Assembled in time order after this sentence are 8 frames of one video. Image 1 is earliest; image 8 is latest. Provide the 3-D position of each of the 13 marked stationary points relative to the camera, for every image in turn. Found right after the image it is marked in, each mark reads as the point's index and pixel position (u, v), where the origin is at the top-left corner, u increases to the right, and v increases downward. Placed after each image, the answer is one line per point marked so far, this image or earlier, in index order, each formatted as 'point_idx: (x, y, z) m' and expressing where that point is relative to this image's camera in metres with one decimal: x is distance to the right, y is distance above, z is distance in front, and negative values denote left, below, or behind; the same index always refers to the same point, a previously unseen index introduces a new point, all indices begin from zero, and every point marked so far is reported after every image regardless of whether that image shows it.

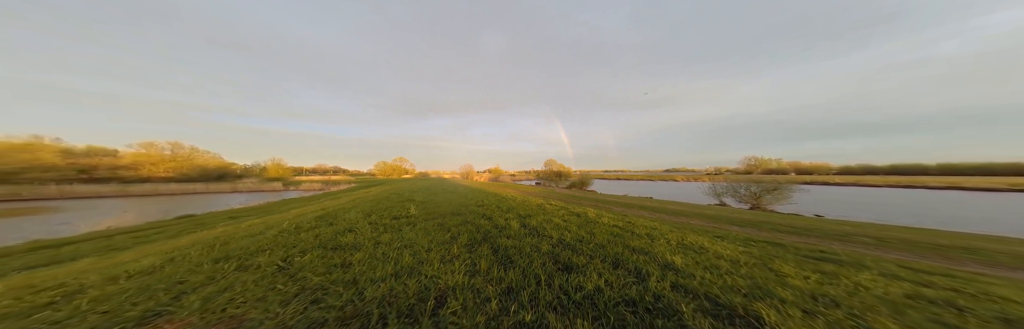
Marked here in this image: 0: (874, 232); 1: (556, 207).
0: (+26.7, -5.0, +12.4) m
1: (+3.4, -3.4, +13.0) m
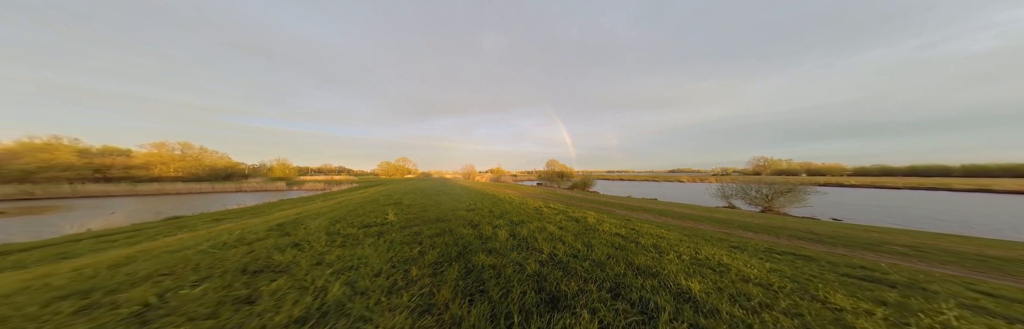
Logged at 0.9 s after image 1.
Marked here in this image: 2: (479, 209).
0: (+26.5, -5.1, +11.3) m
1: (+3.2, -3.5, +12.3) m
2: (-1.8, -2.4, +9.3) m
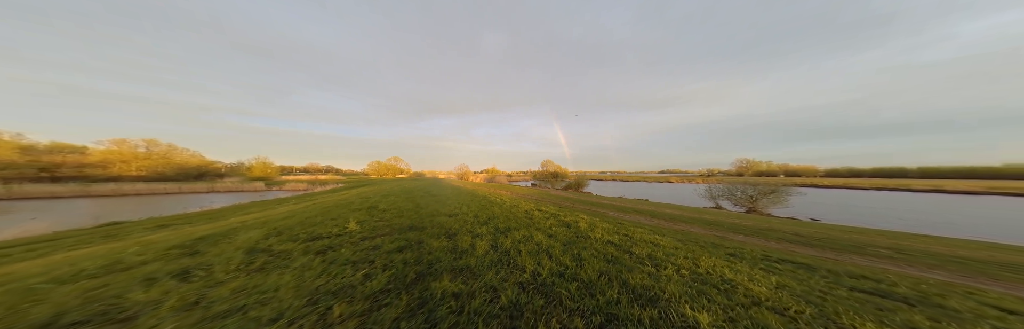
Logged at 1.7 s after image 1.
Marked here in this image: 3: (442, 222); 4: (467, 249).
0: (+25.7, -5.3, +11.5) m
1: (+2.4, -3.5, +11.7) m
2: (-2.5, -2.4, +8.6) m
3: (-2.6, -2.1, +6.2) m
4: (-1.2, -2.1, +4.2) m
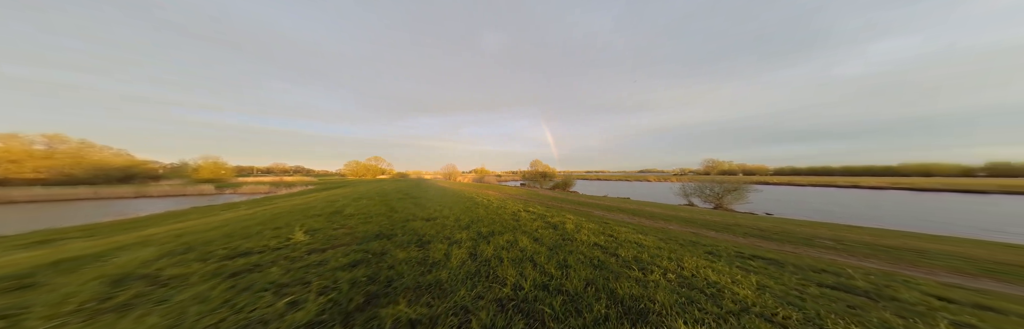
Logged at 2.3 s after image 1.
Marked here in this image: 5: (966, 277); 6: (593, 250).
0: (+24.6, -5.3, +13.1) m
1: (+1.4, -3.5, +11.5) m
2: (-3.3, -2.4, +8.0) m
3: (-3.2, -2.1, +5.6) m
4: (-1.6, -2.1, +3.6) m
5: (+16.3, -4.1, +6.0) m
6: (+2.6, -2.8, +5.4) m
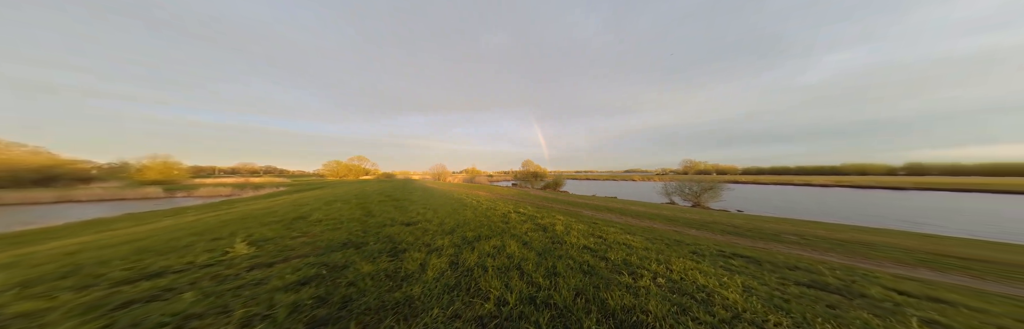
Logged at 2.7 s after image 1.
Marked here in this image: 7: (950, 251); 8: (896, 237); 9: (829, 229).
0: (+23.7, -5.4, +14.2) m
1: (+0.6, -3.6, +11.2) m
2: (-3.8, -2.5, +7.5) m
3: (-3.6, -2.1, +5.1) m
4: (-1.9, -2.1, +3.2) m
5: (+15.8, -4.1, +6.7) m
6: (+2.2, -2.8, +5.2) m
7: (+24.3, -4.9, +9.3) m
8: (+28.0, -5.3, +12.3) m
9: (+27.0, -5.5, +14.3) m
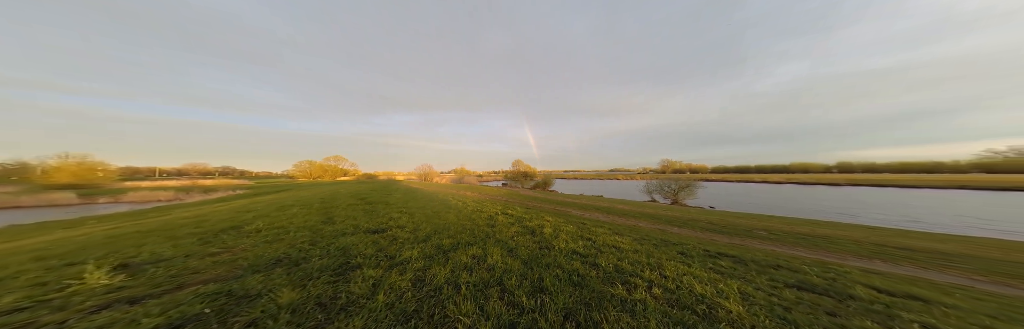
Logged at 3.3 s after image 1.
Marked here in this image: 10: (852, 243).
0: (+22.5, -5.4, +15.2) m
1: (-0.3, -3.5, +10.6) m
2: (-4.5, -2.4, +6.6) m
3: (-4.1, -2.1, +4.2) m
4: (-2.3, -2.0, +2.5) m
5: (+15.2, -4.1, +7.2) m
6: (+1.7, -2.7, +4.8) m
7: (+23.5, -4.8, +10.4) m
8: (+26.9, -5.3, +13.6) m
9: (+25.8, -5.5, +15.6) m
10: (+19.7, -4.6, +9.8) m
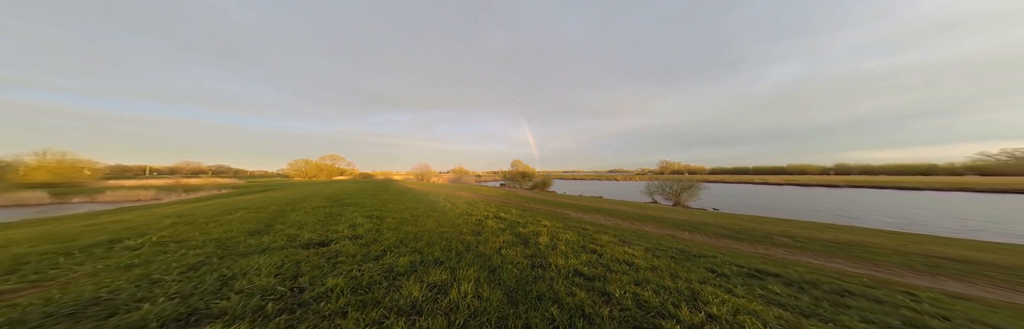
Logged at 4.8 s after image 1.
0: (+22.1, -5.3, +14.0) m
1: (-0.8, -3.3, +9.3) m
2: (-4.9, -2.2, +5.3) m
3: (-4.5, -1.9, +2.9) m
4: (-2.7, -1.8, +1.2) m
5: (+14.8, -3.9, +5.9) m
6: (+1.3, -2.6, +3.5) m
7: (+23.0, -4.7, +9.2) m
8: (+26.4, -5.2, +12.4) m
9: (+25.3, -5.4, +14.4) m
10: (+19.3, -4.5, +8.5) m
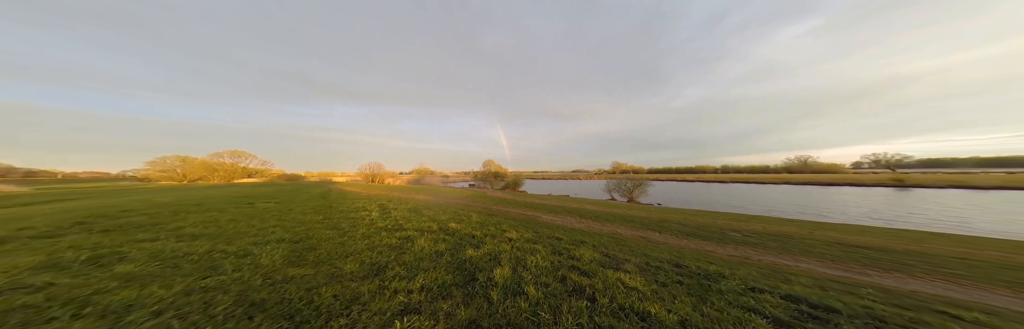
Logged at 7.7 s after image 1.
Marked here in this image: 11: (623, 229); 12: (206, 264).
0: (+18.6, -5.0, +15.1) m
1: (-2.9, -2.9, +6.1) m
2: (-6.1, -1.7, +1.3) m
3: (-5.3, -1.4, -1.0) m
4: (-3.1, -1.3, -2.3) m
5: (+13.0, -3.6, +5.8) m
6: (+0.3, -2.1, +0.7) m
7: (+20.5, -4.5, +10.6) m
8: (+23.2, -5.0, +14.4) m
9: (+21.7, -5.2, +16.1) m
10: (+16.9, -4.2, +9.2) m
11: (+7.1, -4.1, +10.6) m
12: (-6.4, -2.1, +3.4) m
